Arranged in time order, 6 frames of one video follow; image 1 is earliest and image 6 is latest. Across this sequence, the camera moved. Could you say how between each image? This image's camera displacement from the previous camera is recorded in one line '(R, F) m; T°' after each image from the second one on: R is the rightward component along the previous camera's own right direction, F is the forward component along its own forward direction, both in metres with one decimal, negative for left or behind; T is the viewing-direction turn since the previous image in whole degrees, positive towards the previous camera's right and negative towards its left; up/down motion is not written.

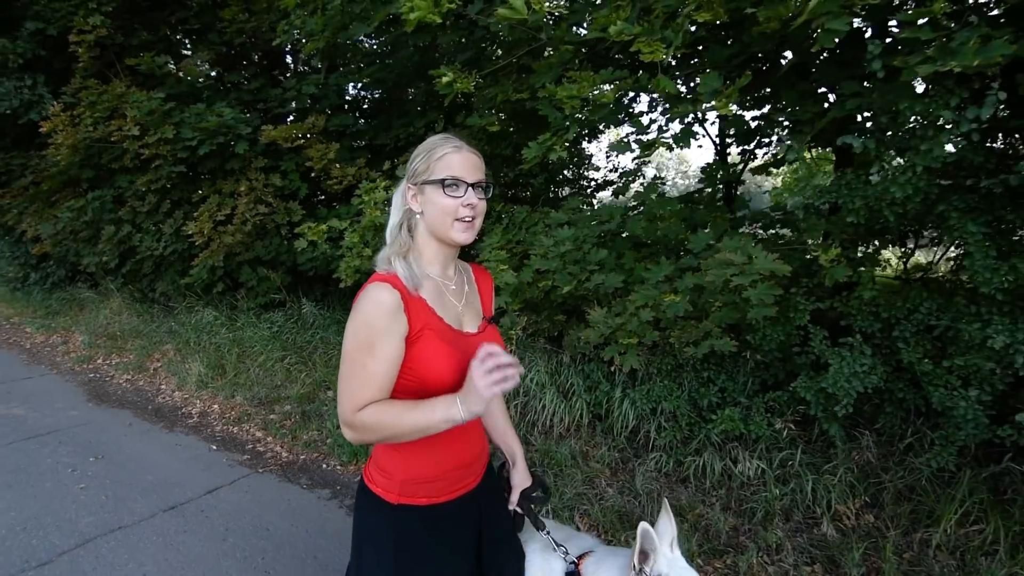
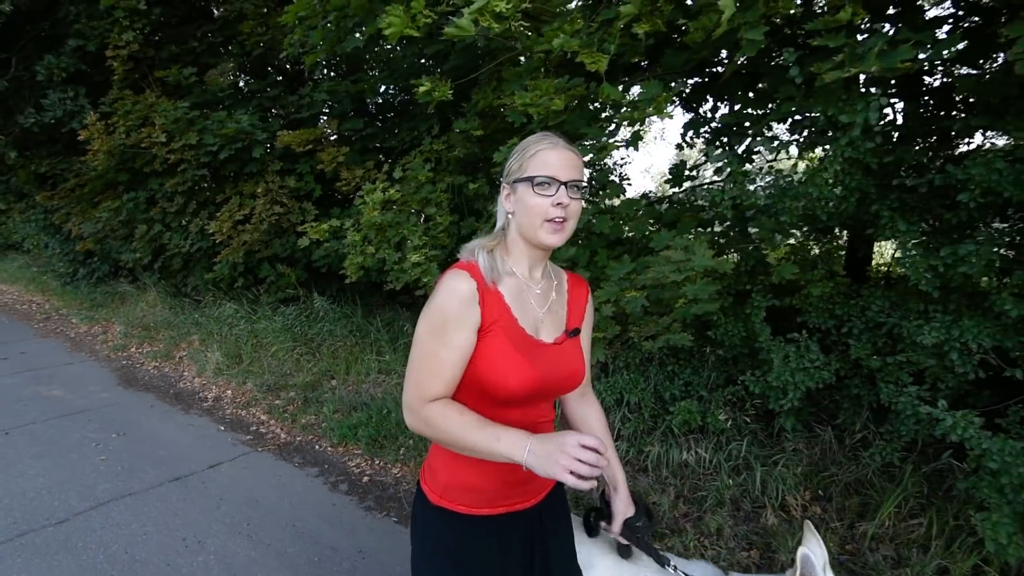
(+0.4, -0.2) m; -4°
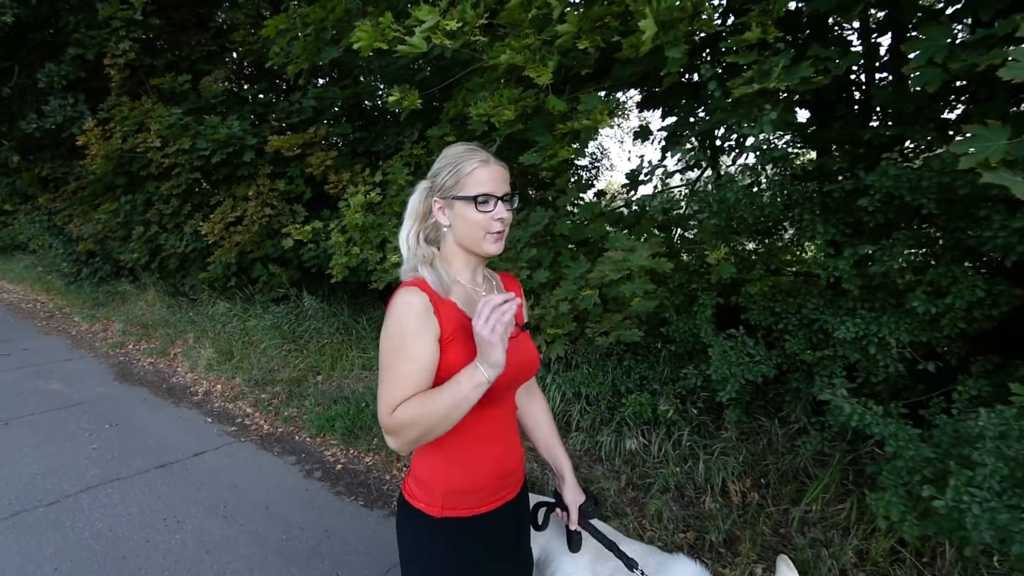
(+0.3, -0.2) m; -1°
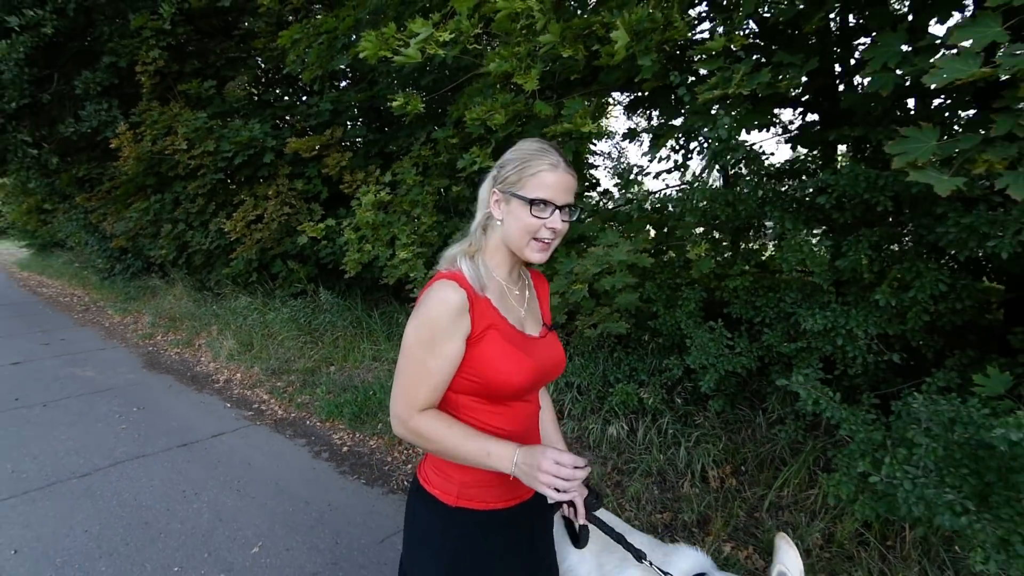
(+0.2, -0.2) m; -2°
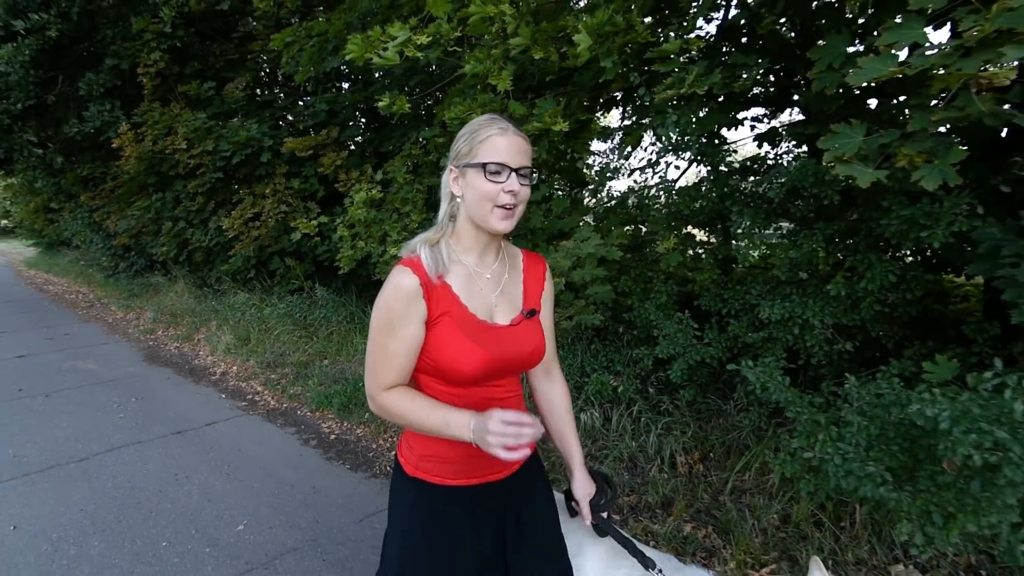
(+0.2, -0.1) m; -1°
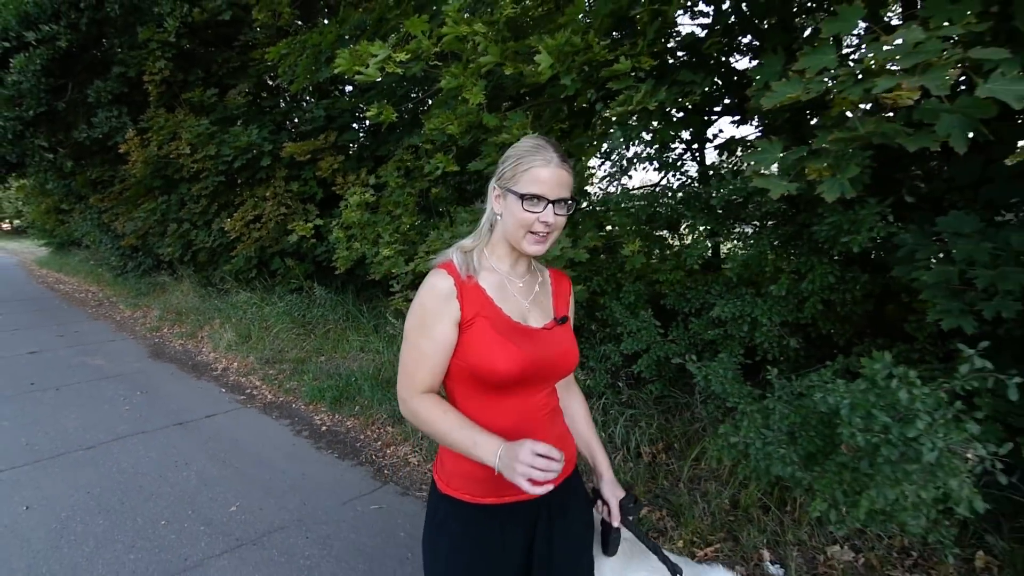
(+0.2, -0.2) m; -1°
